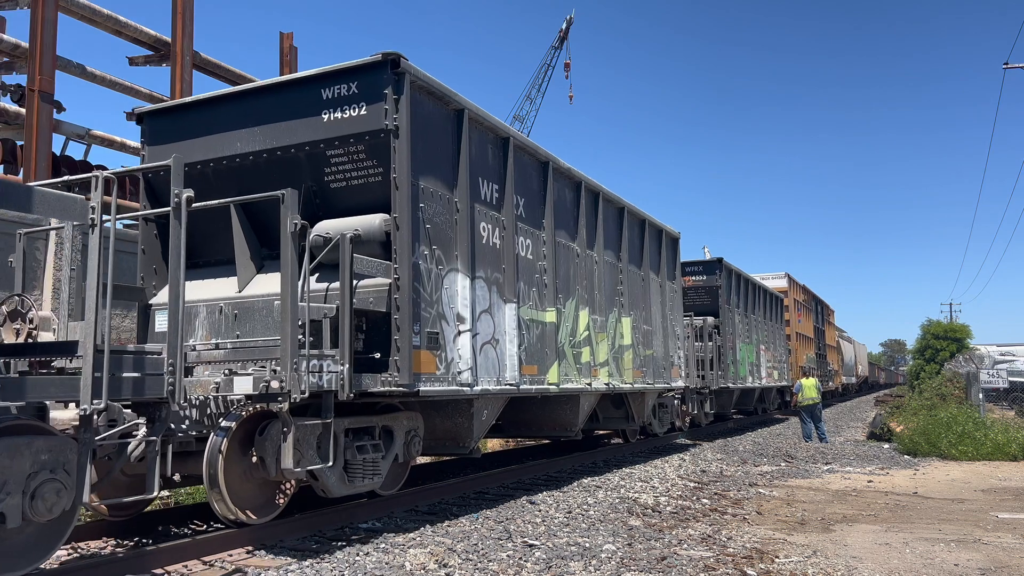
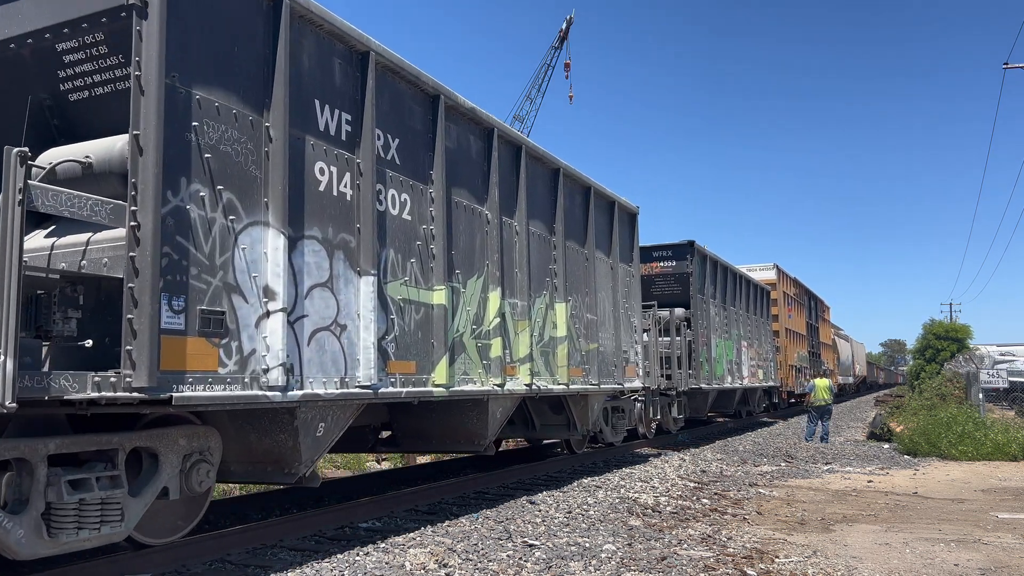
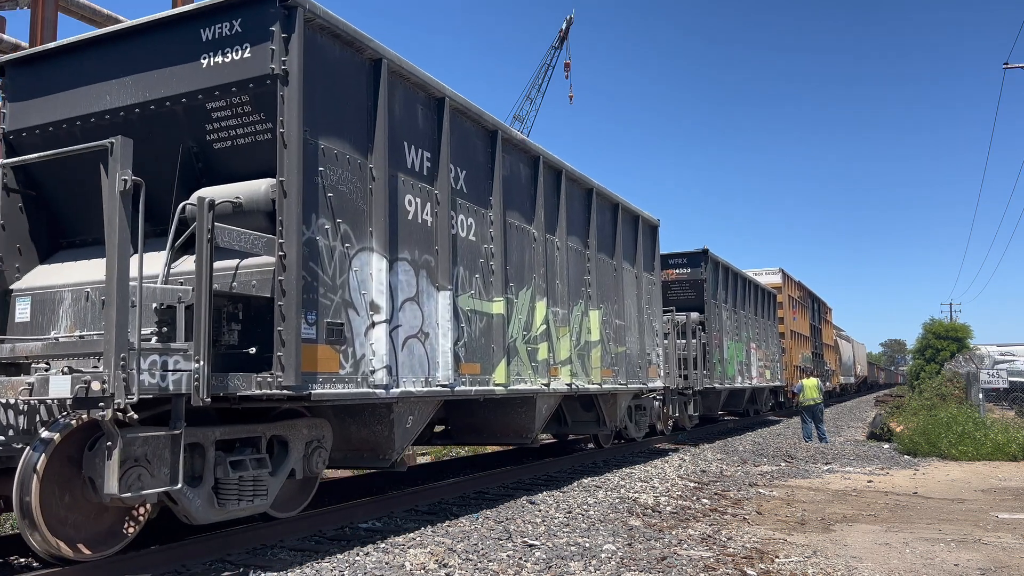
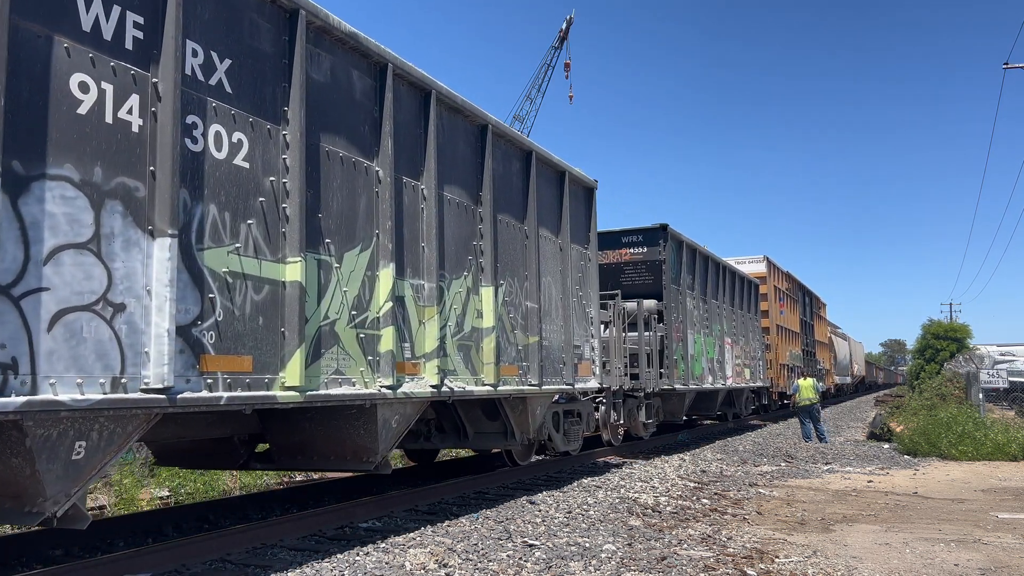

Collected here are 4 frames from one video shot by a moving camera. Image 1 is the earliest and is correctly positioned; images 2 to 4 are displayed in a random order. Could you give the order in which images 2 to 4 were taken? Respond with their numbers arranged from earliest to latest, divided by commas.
3, 2, 4
